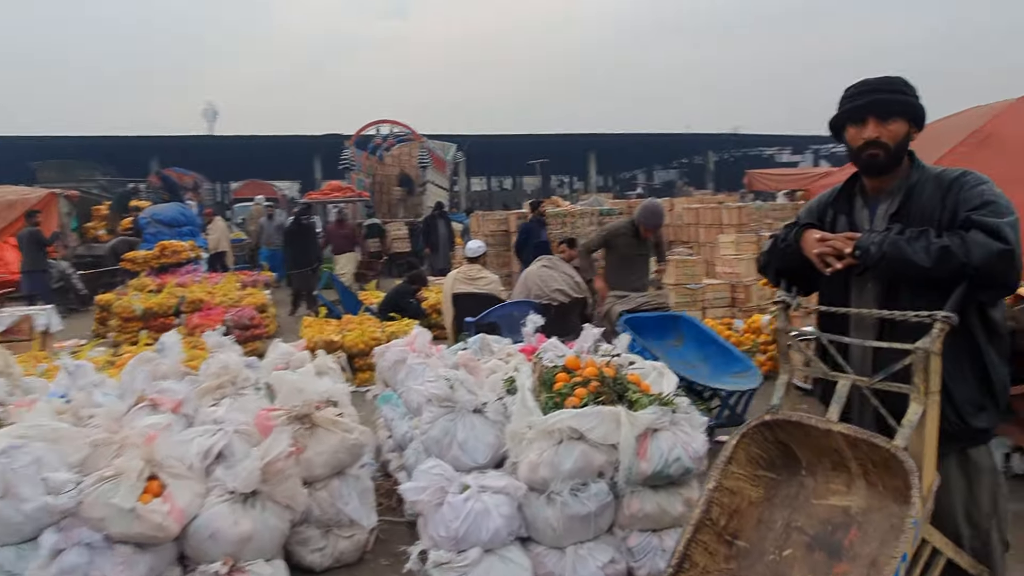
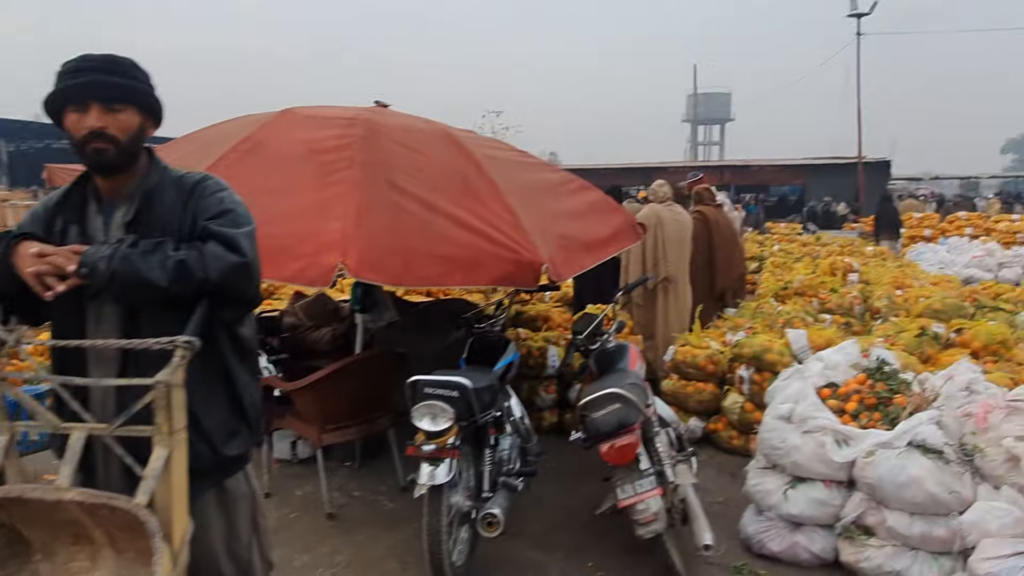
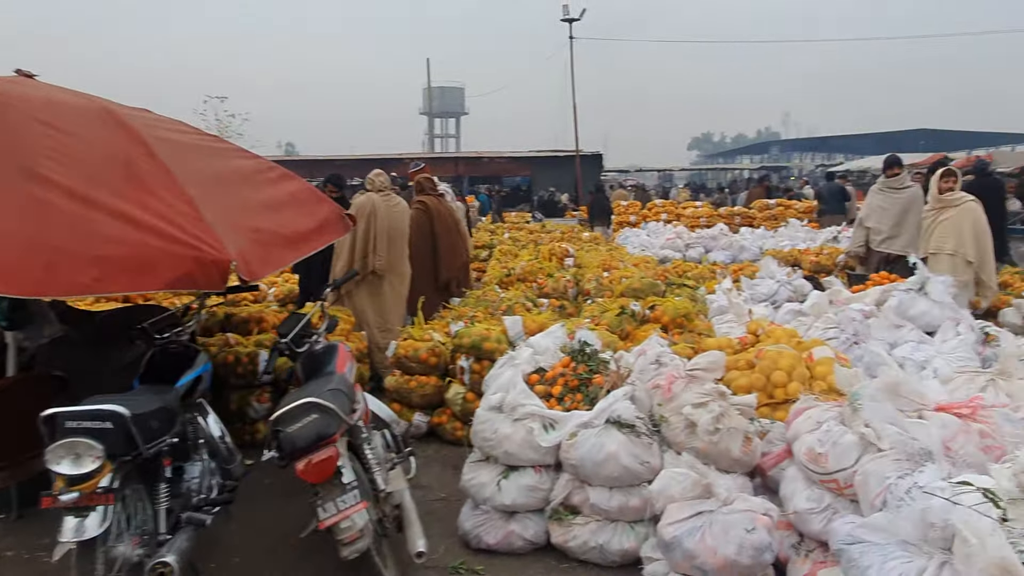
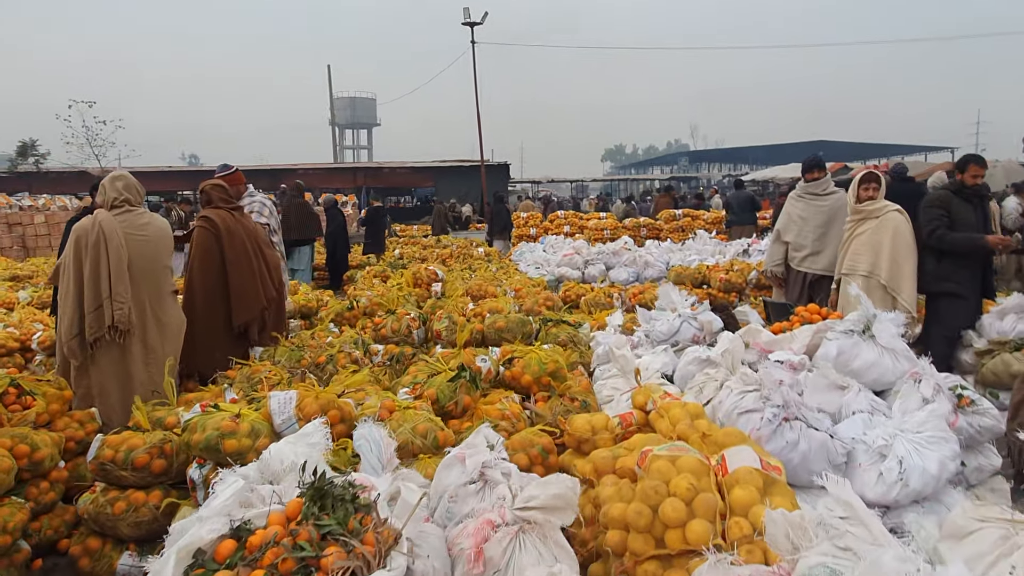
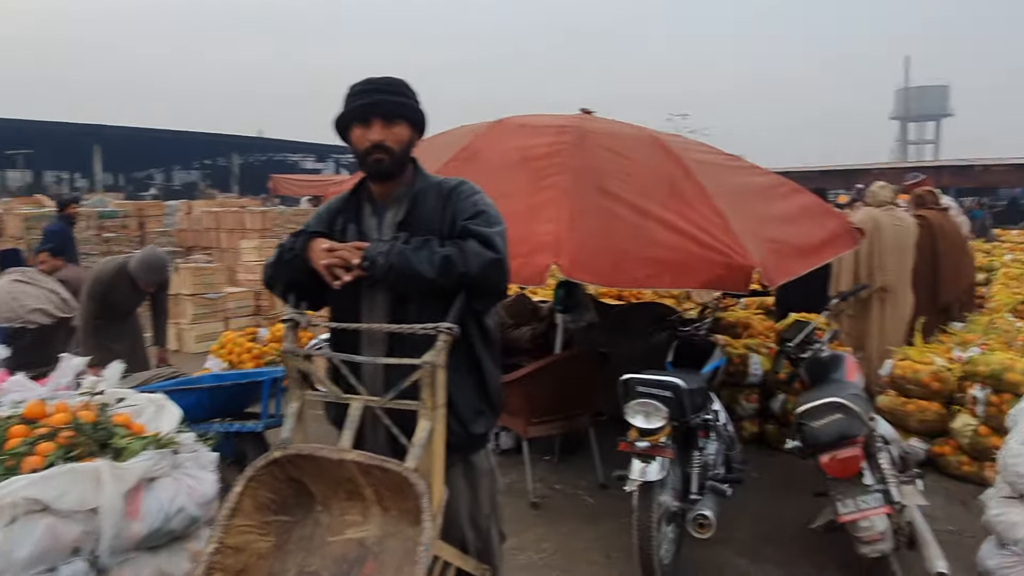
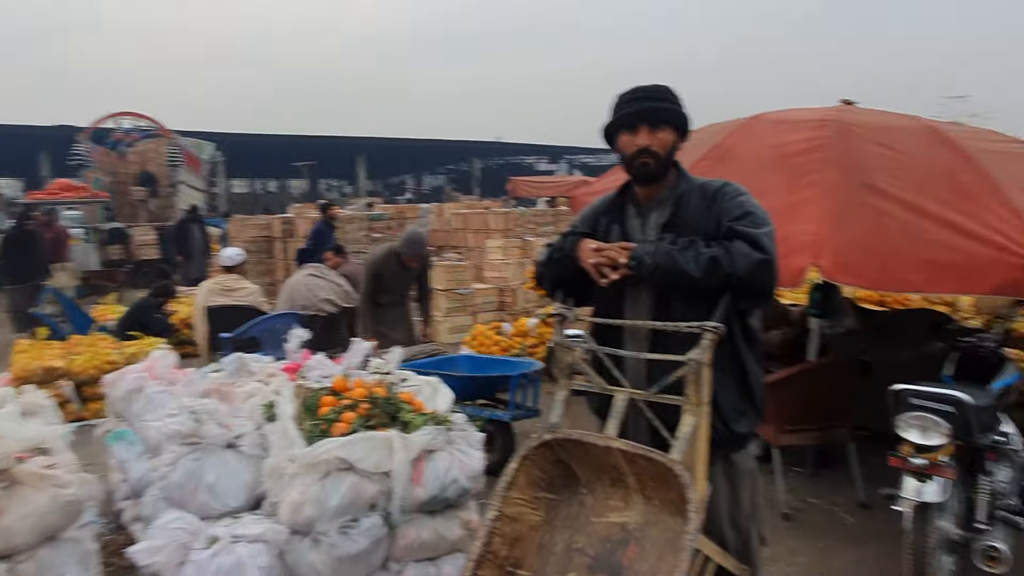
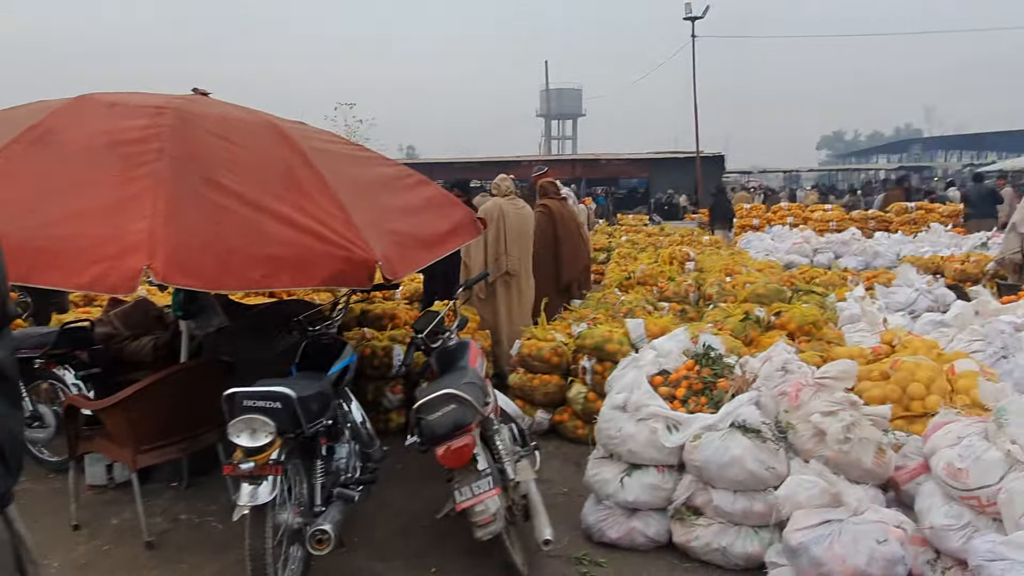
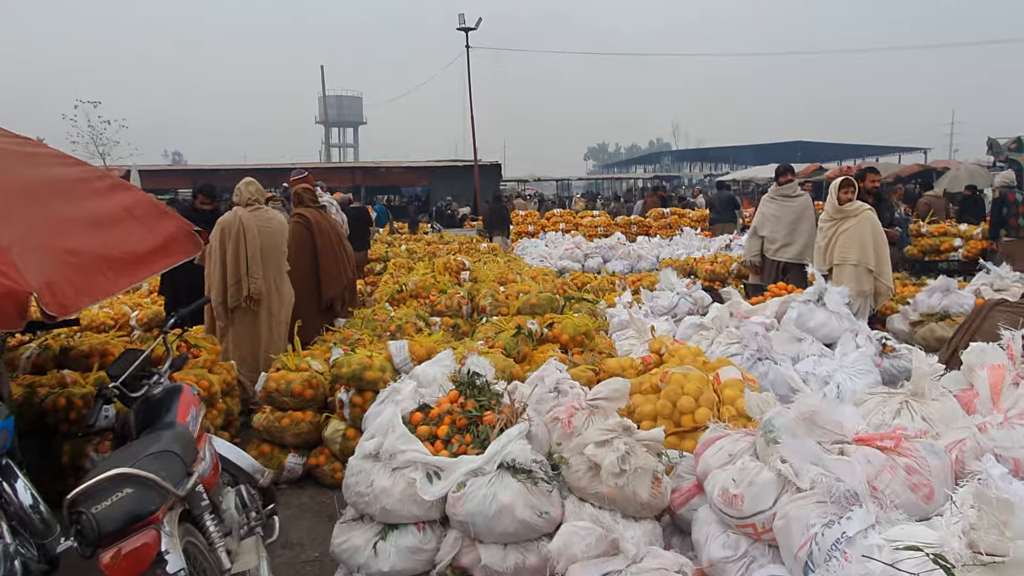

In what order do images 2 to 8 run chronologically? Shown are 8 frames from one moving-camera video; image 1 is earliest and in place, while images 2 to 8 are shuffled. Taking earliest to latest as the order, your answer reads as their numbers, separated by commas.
6, 5, 2, 7, 3, 8, 4
